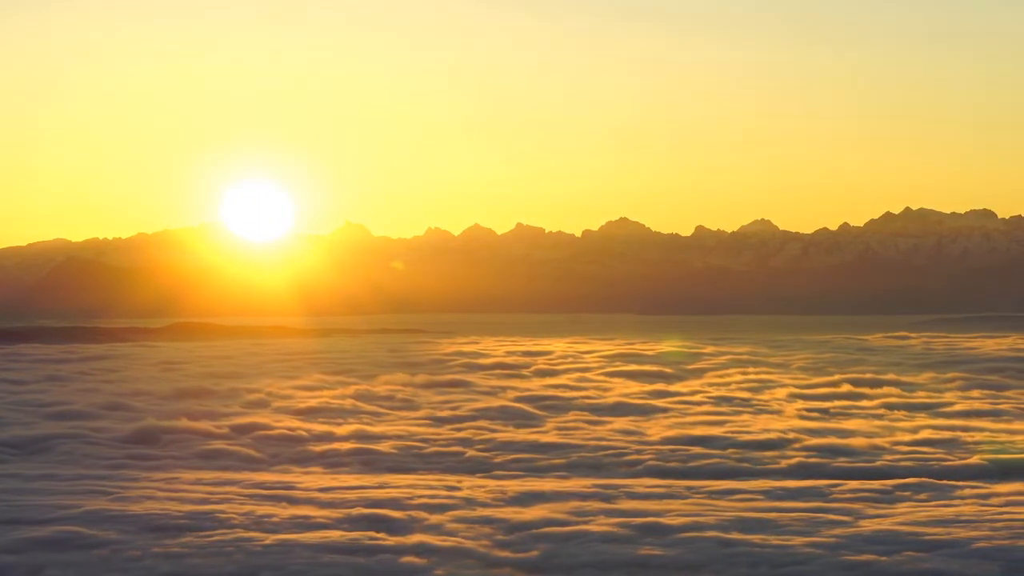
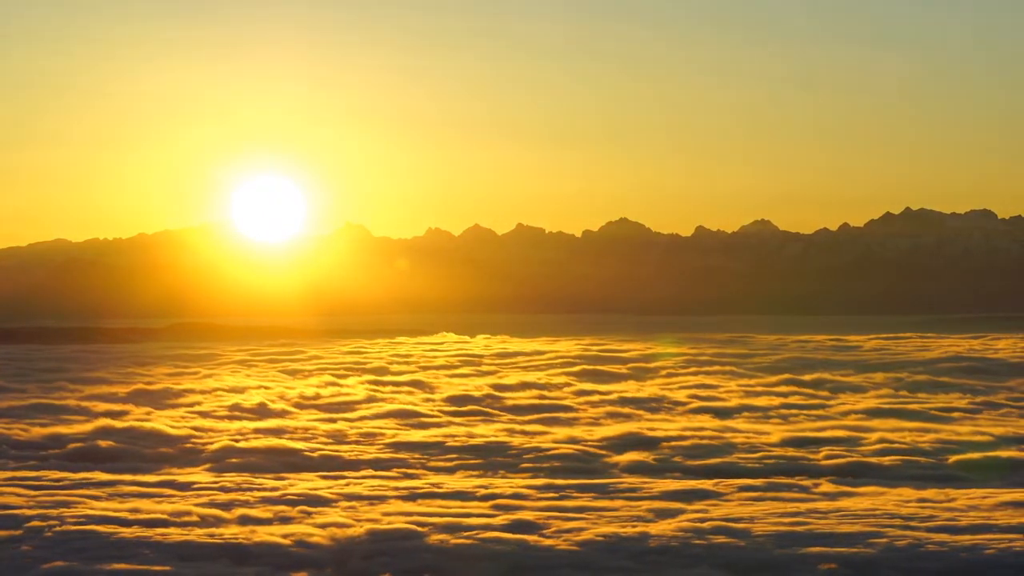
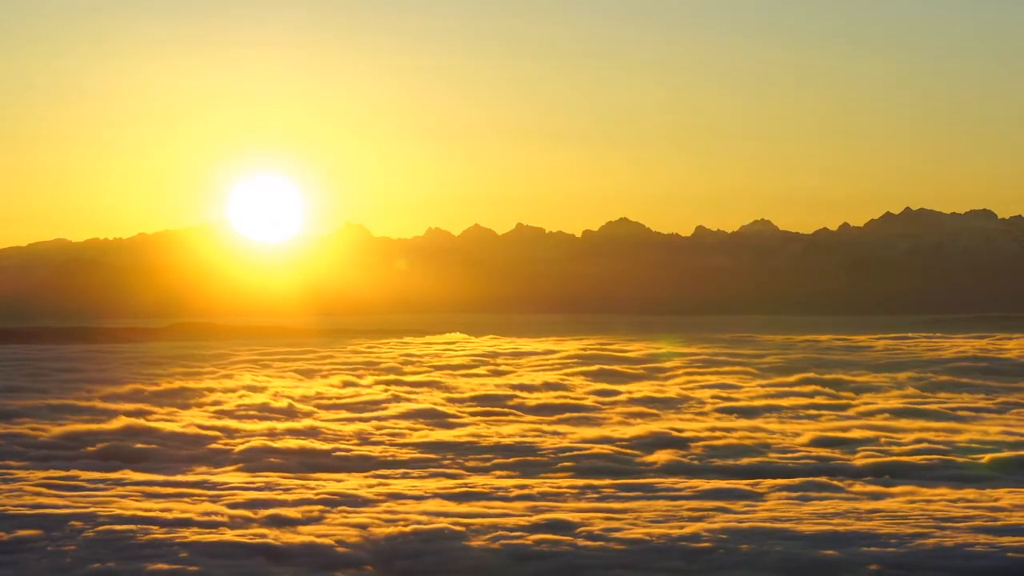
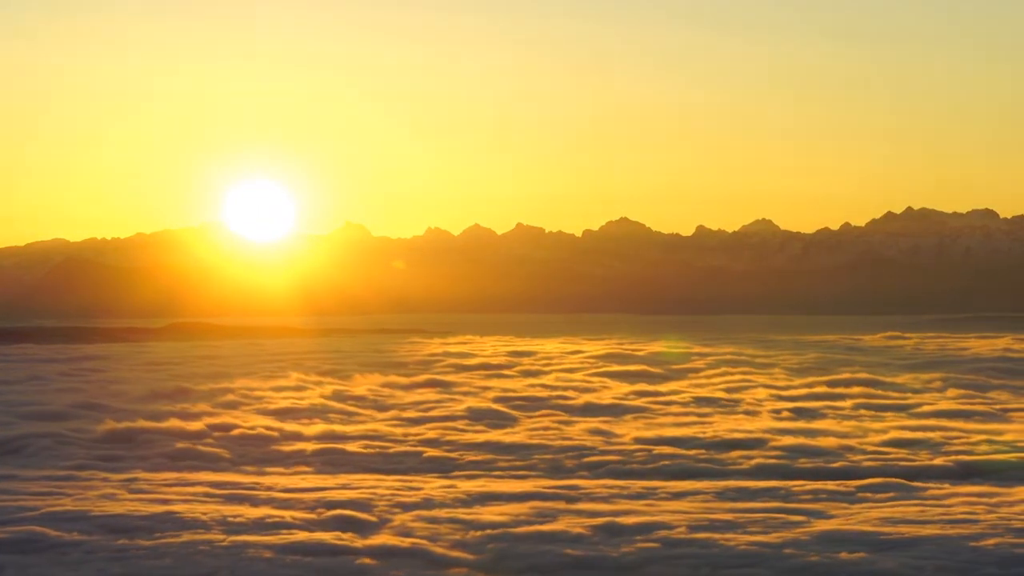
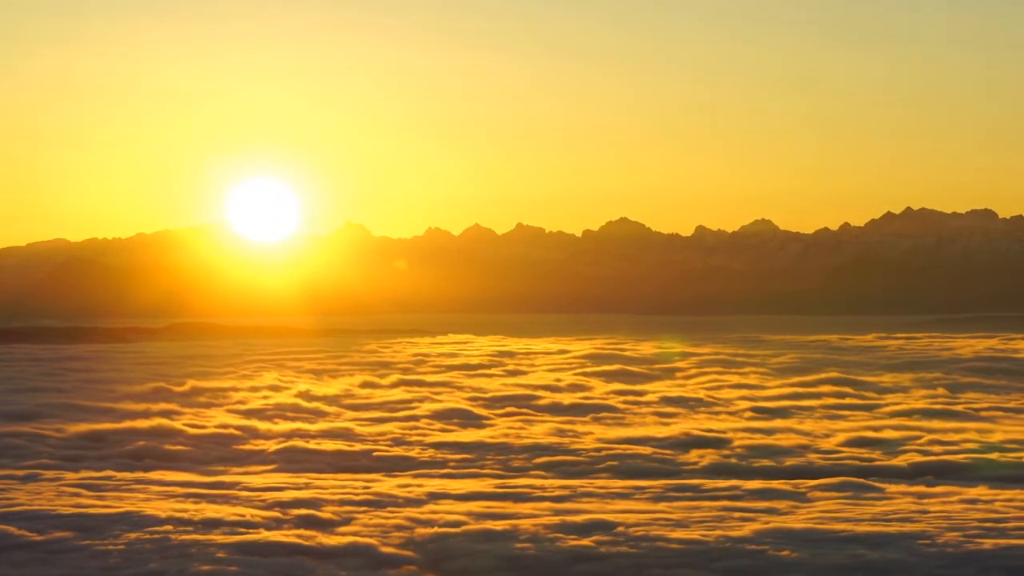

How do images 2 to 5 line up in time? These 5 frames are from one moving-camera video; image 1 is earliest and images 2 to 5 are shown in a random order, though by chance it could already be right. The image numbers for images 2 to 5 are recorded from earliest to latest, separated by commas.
4, 5, 3, 2
